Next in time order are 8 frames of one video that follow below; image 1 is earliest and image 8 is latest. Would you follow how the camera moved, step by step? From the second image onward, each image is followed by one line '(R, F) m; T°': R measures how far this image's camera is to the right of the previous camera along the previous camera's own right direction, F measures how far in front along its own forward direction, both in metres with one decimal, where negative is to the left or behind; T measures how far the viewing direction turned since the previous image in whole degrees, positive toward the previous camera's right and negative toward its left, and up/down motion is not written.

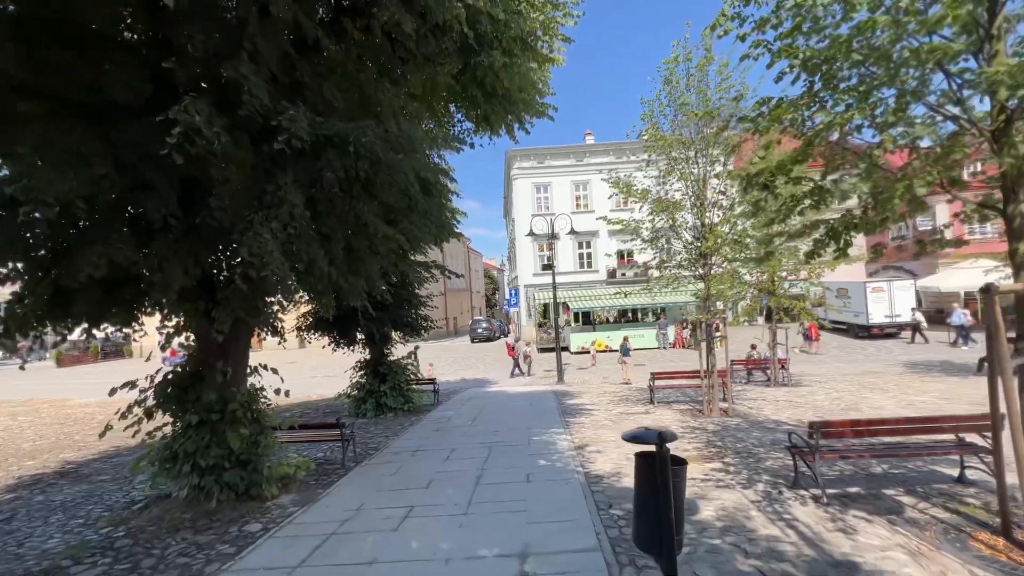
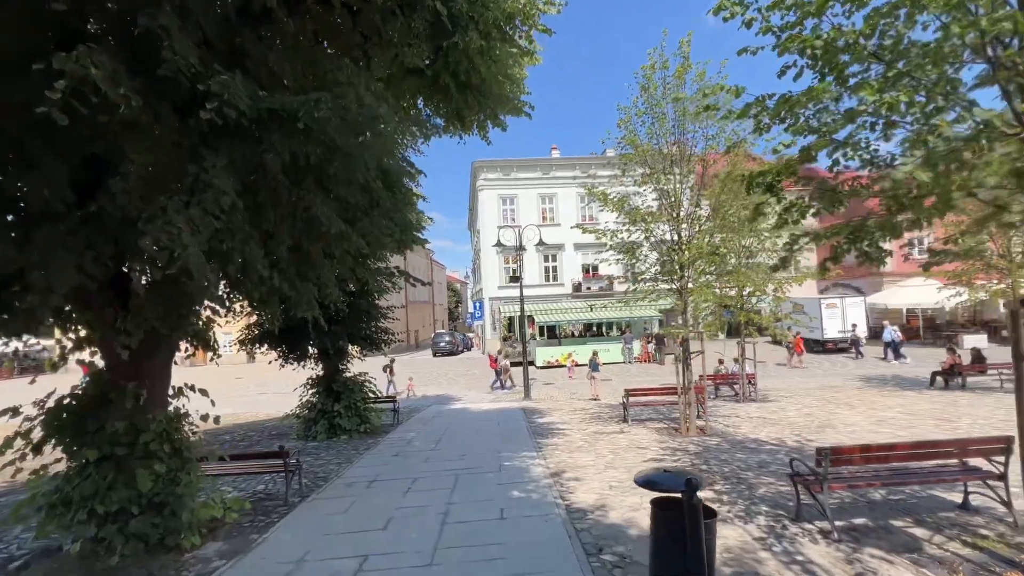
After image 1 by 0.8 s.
(-0.1, +0.7) m; +5°
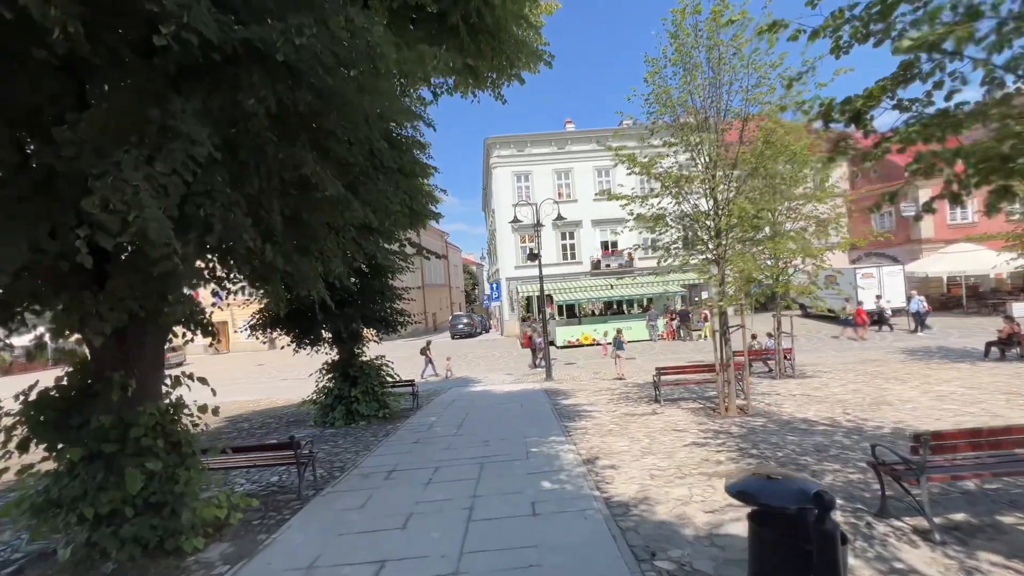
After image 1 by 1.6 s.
(-0.1, +0.7) m; -2°
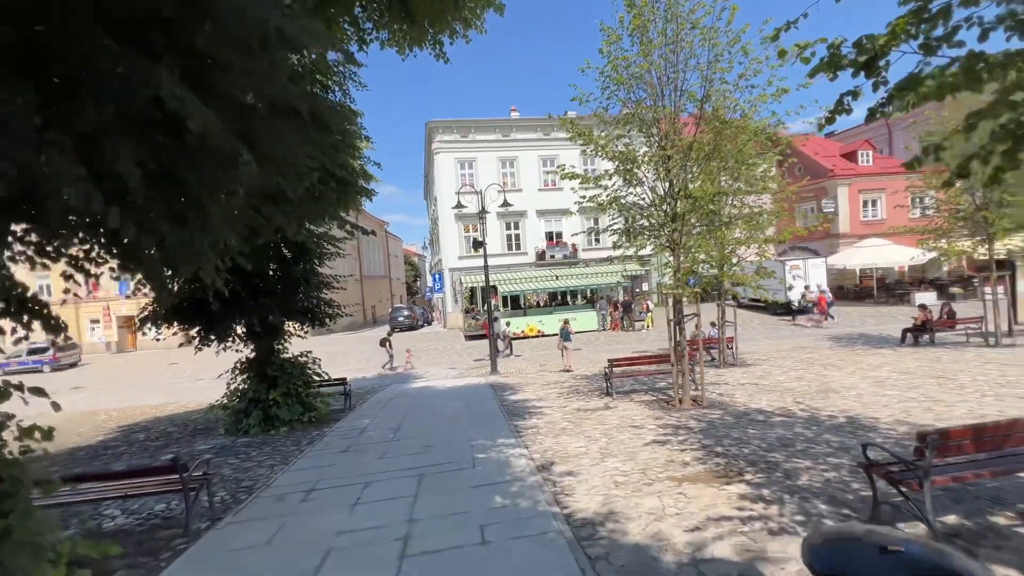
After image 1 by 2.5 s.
(0.0, +0.9) m; +7°
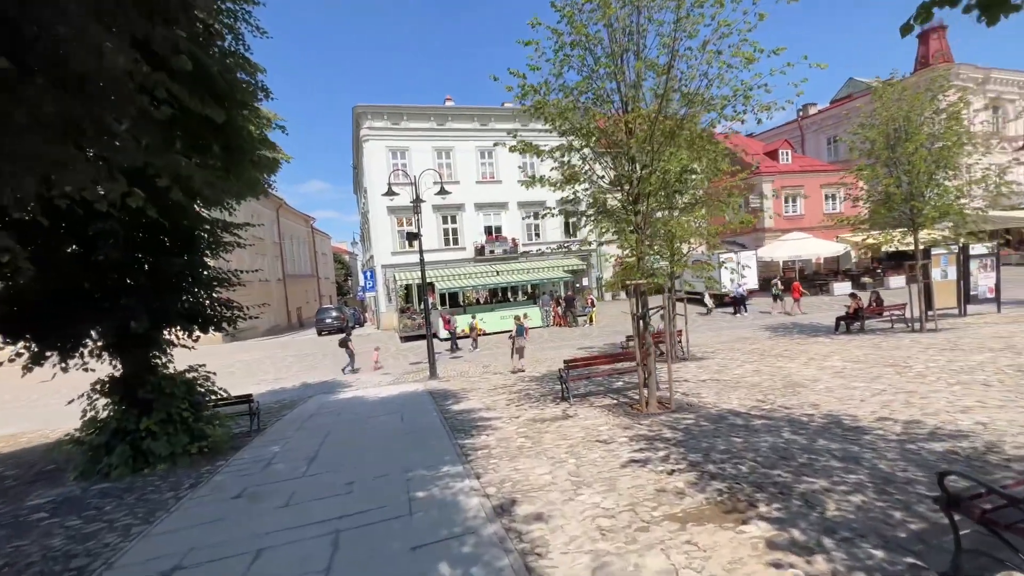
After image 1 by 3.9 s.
(-0.1, +1.4) m; +8°
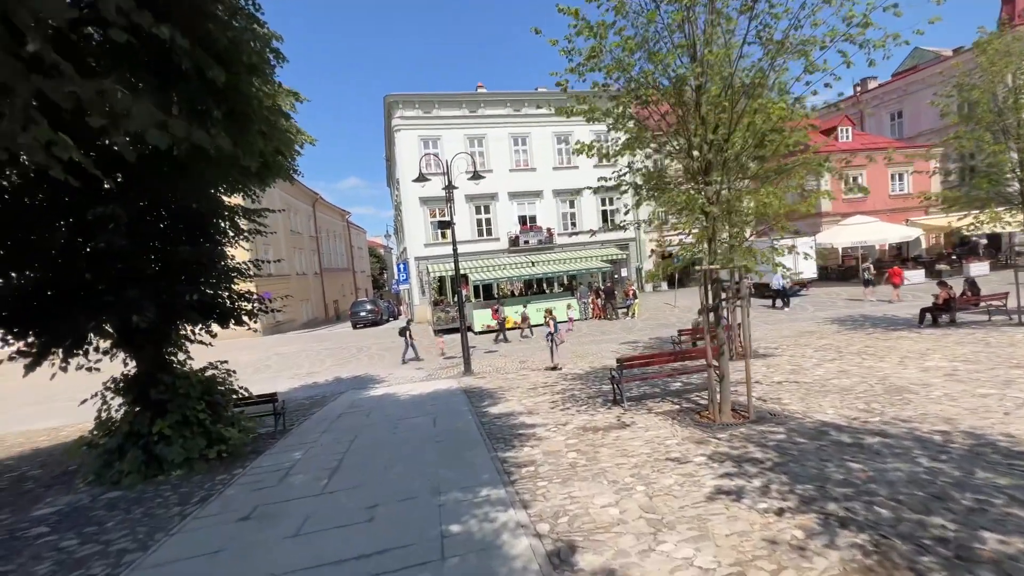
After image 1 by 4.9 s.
(-0.2, +1.0) m; -4°
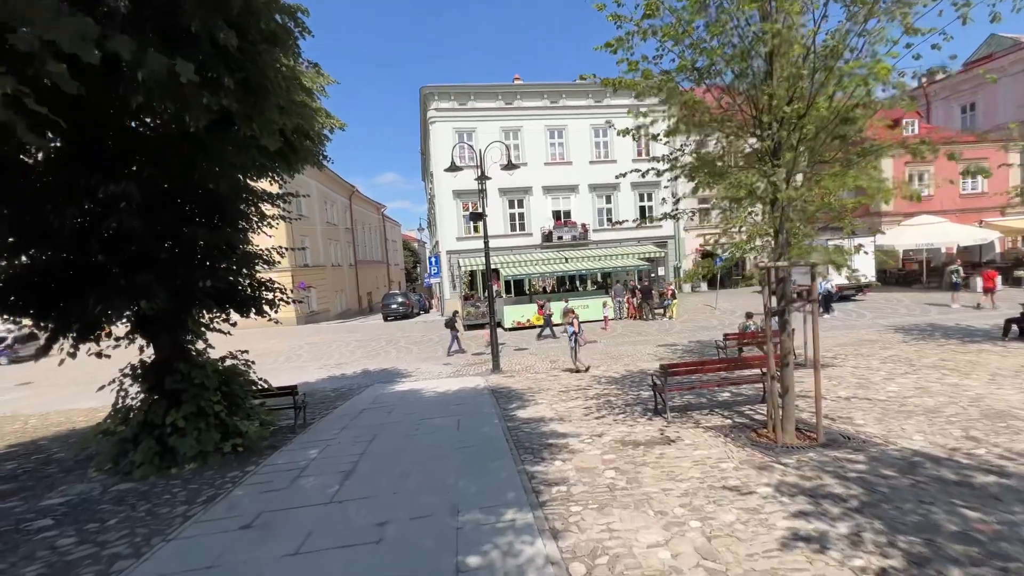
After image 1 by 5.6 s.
(0.0, +0.7) m; -4°
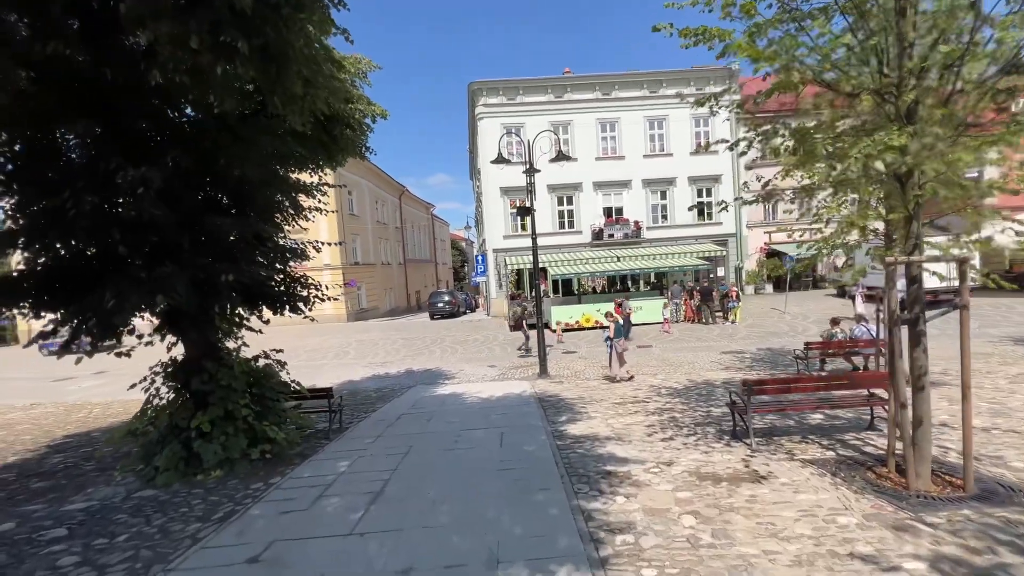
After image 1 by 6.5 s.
(-0.1, +0.9) m; -6°
